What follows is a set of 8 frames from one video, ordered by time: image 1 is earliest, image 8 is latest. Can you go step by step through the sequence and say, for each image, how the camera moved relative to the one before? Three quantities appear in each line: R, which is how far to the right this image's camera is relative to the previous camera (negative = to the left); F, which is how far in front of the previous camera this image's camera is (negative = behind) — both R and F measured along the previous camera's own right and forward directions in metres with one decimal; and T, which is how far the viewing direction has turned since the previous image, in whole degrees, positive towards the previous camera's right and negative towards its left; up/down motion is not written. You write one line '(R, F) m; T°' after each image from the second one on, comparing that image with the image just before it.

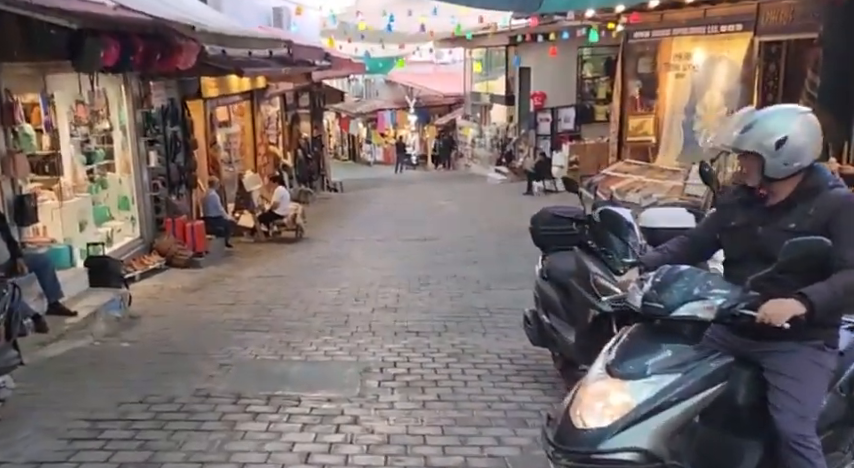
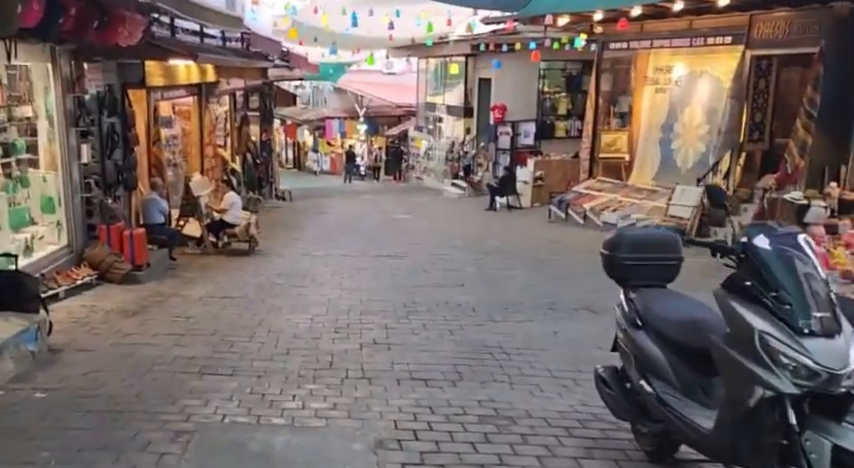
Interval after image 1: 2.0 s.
(-0.5, +1.4) m; +4°
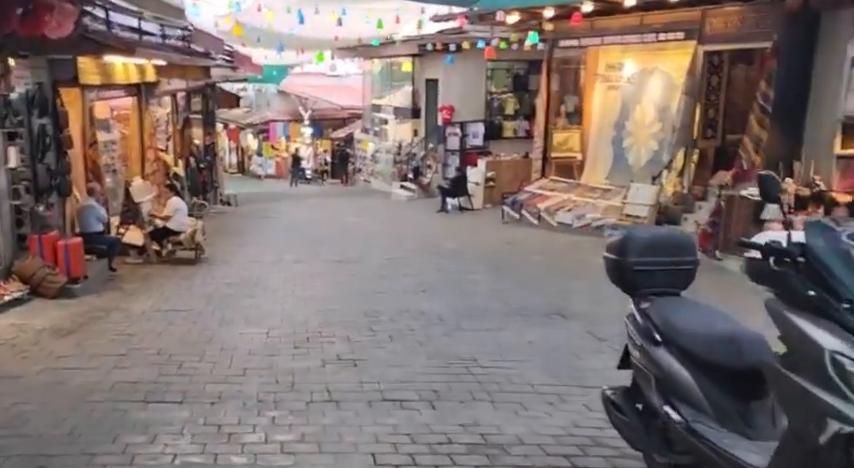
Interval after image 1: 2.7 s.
(-0.1, +0.5) m; +4°
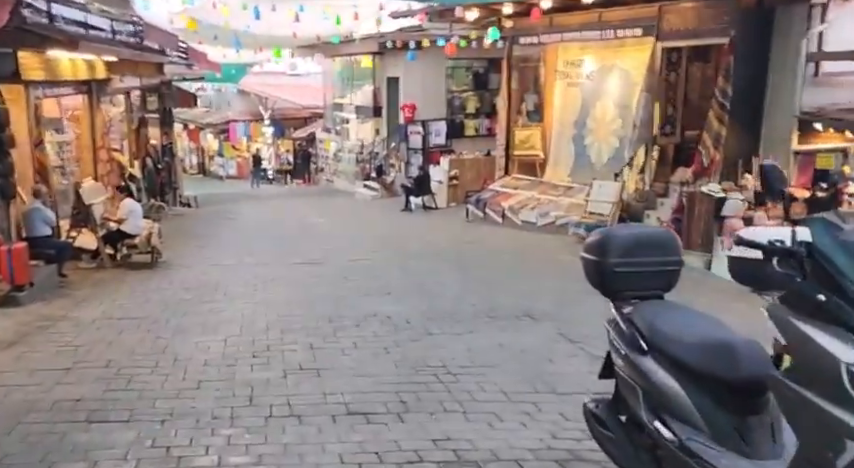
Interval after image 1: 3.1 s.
(0.0, +0.3) m; +2°
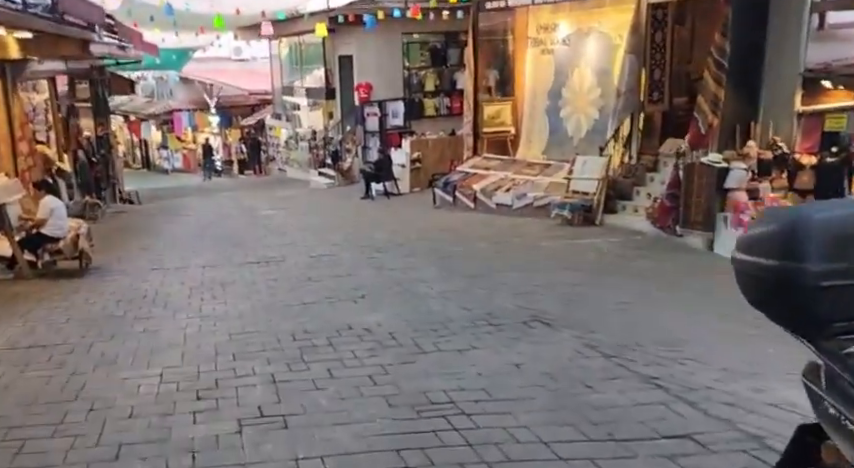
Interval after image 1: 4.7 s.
(-0.2, +1.4) m; +3°
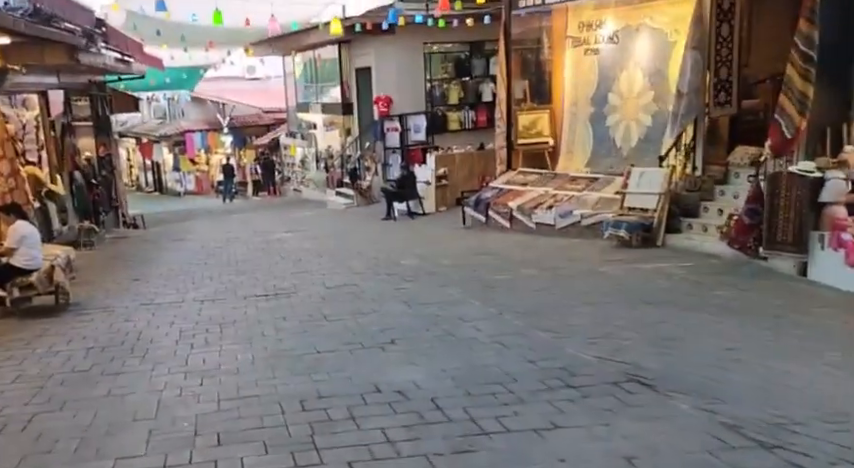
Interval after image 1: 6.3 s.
(-0.2, +1.5) m; -1°
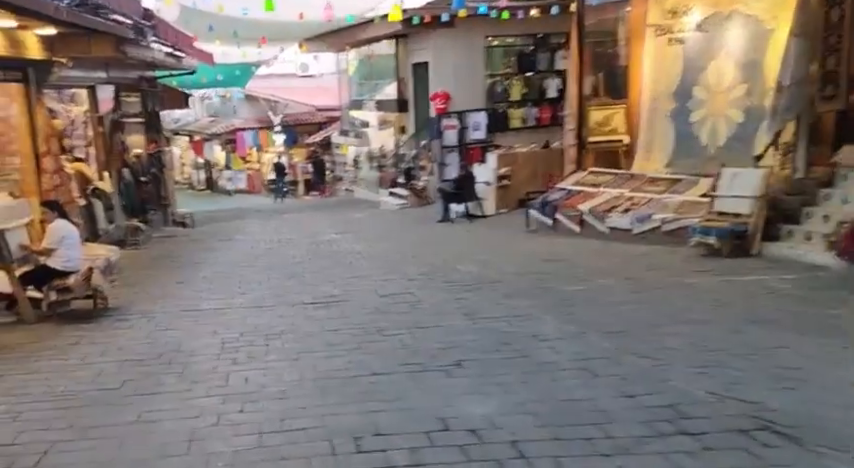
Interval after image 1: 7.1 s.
(-0.2, +0.8) m; -3°
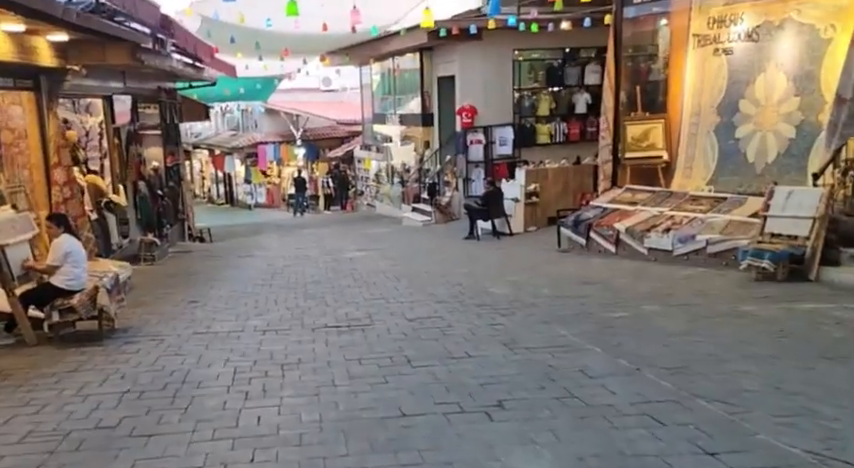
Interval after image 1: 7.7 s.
(-0.1, +0.6) m; -1°
